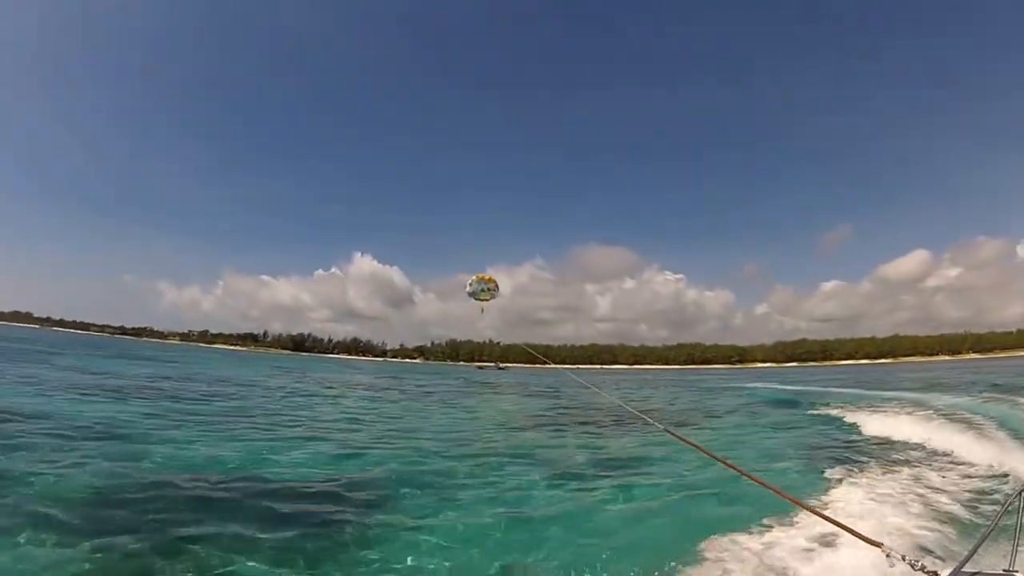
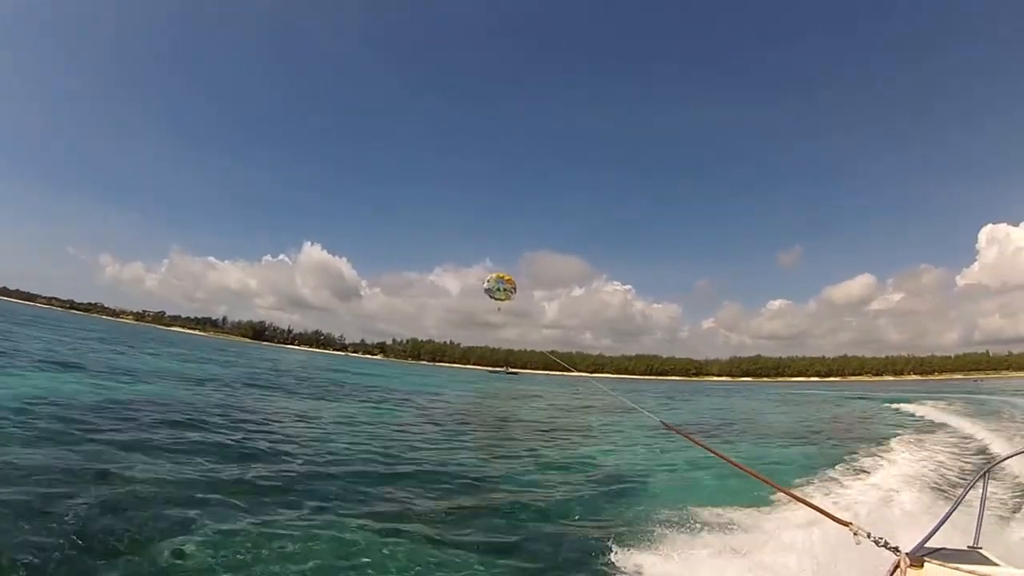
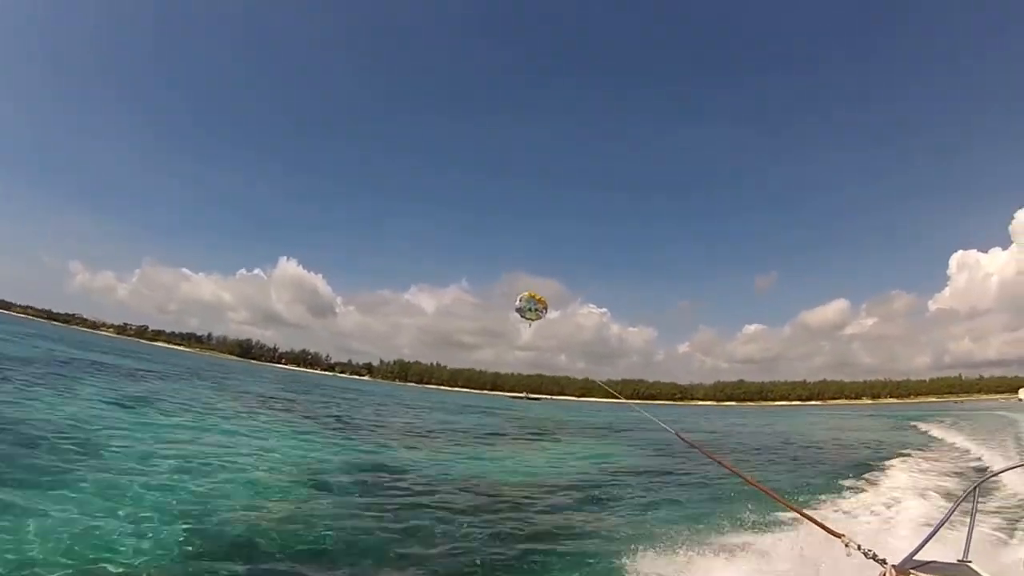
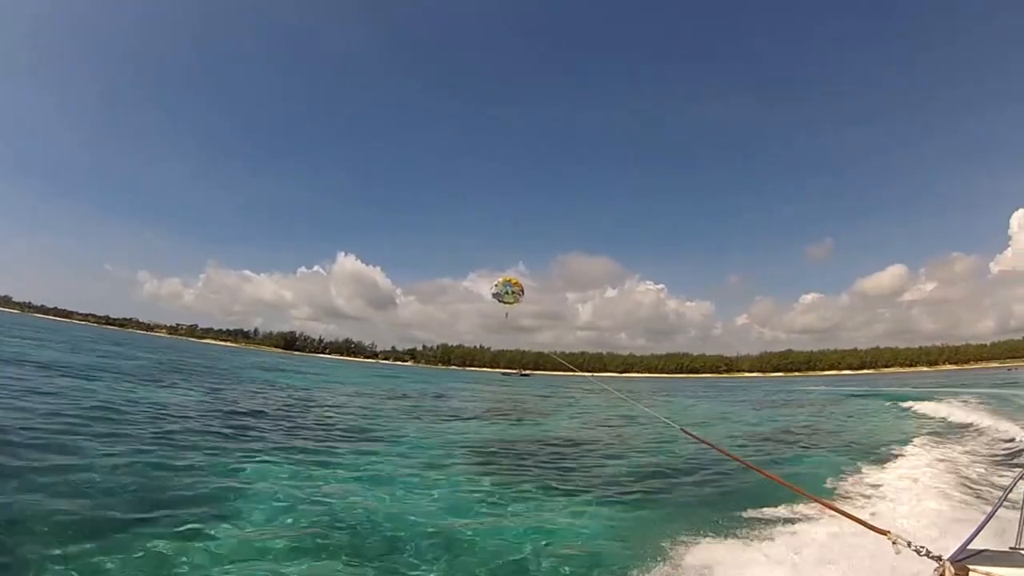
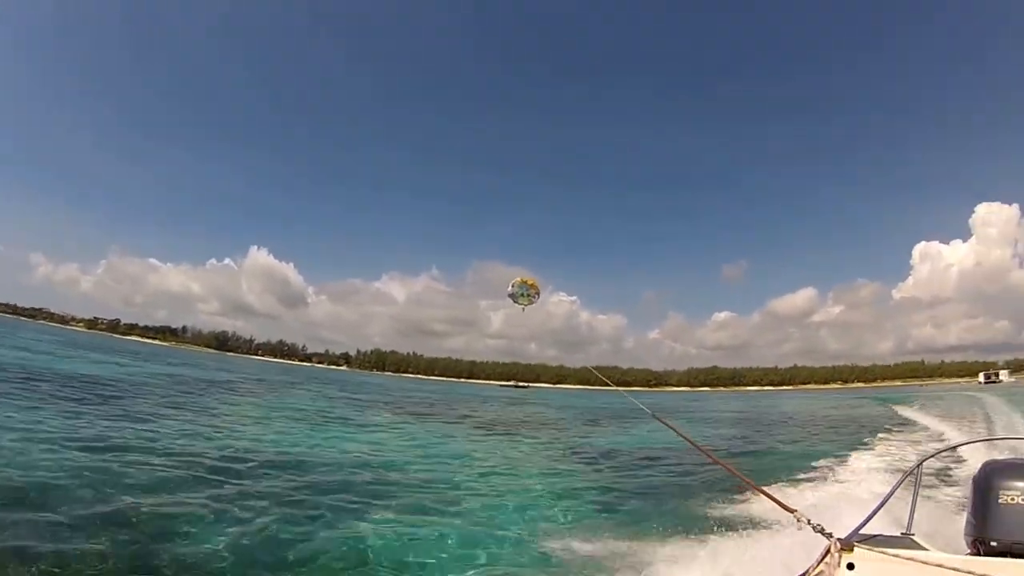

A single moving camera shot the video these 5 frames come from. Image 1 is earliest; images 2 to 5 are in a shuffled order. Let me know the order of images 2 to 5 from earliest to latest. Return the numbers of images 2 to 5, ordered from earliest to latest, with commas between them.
4, 2, 3, 5
